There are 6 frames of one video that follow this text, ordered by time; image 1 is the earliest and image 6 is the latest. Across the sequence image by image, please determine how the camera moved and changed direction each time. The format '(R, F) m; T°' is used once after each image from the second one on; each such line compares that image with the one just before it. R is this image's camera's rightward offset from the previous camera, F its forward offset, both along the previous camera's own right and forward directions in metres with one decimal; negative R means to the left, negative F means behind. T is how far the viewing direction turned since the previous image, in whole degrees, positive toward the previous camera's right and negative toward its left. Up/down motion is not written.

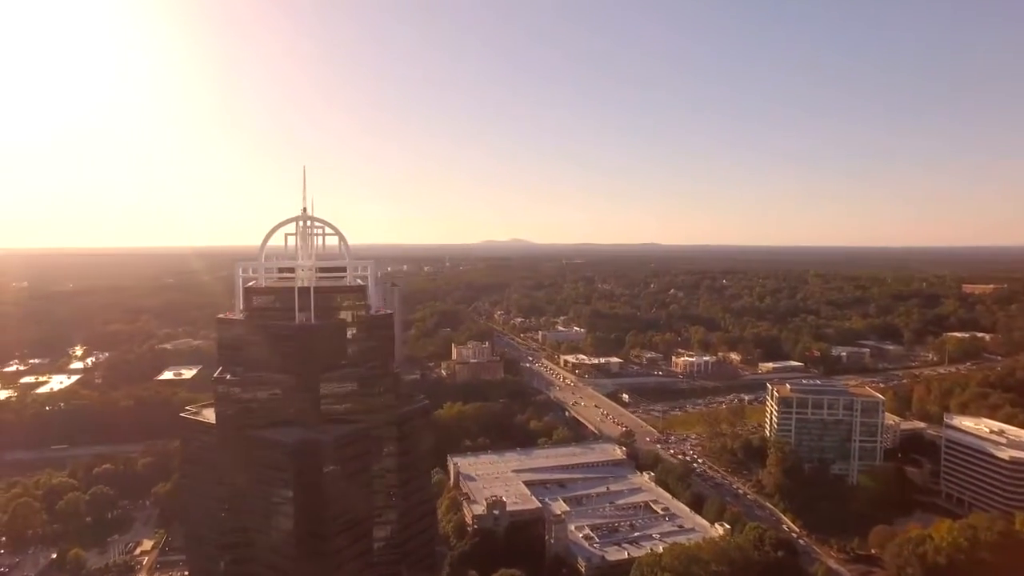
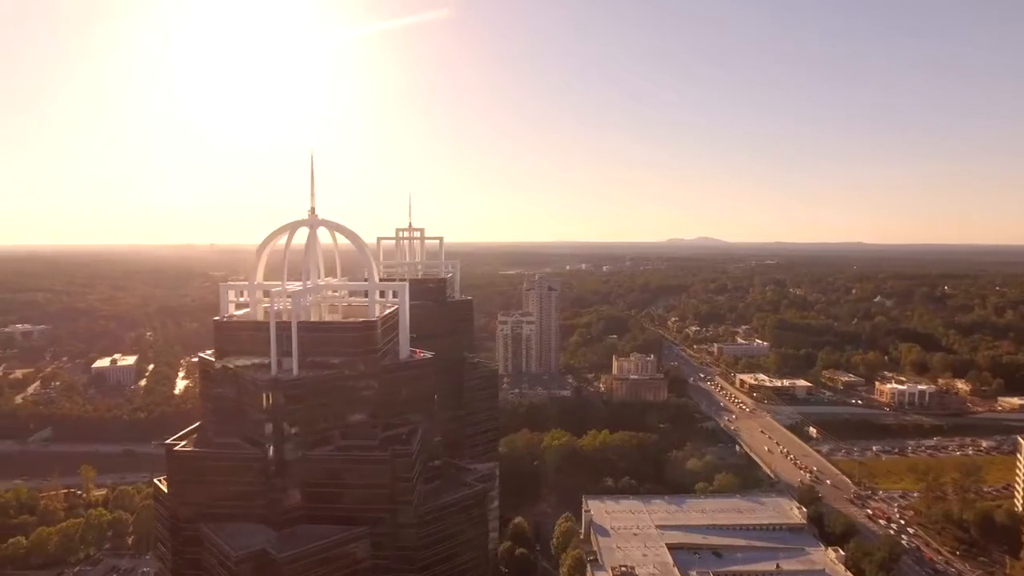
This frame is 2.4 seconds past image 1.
(+2.0, +7.8) m; -16°
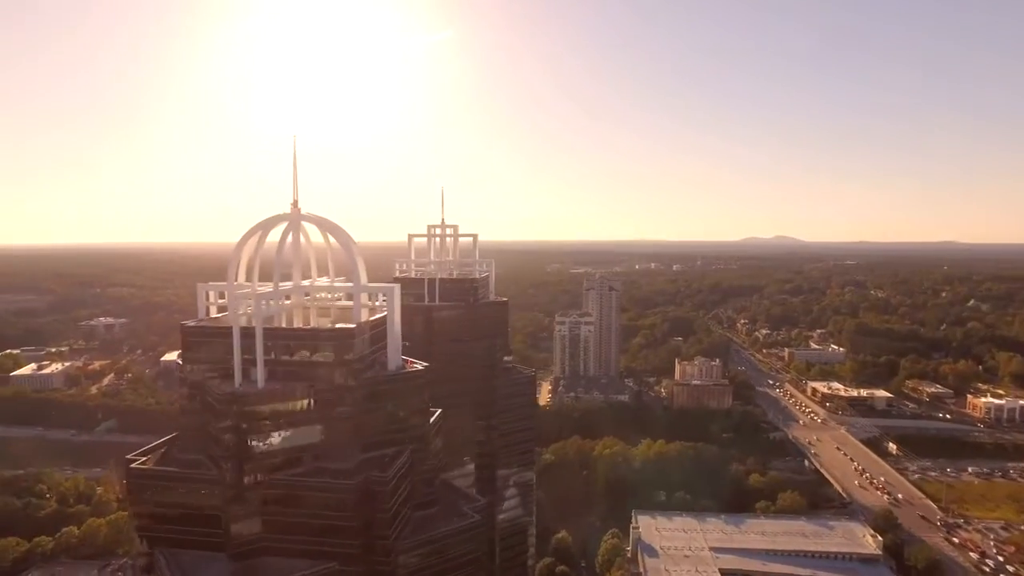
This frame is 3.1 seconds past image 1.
(+1.4, +2.1) m; -6°
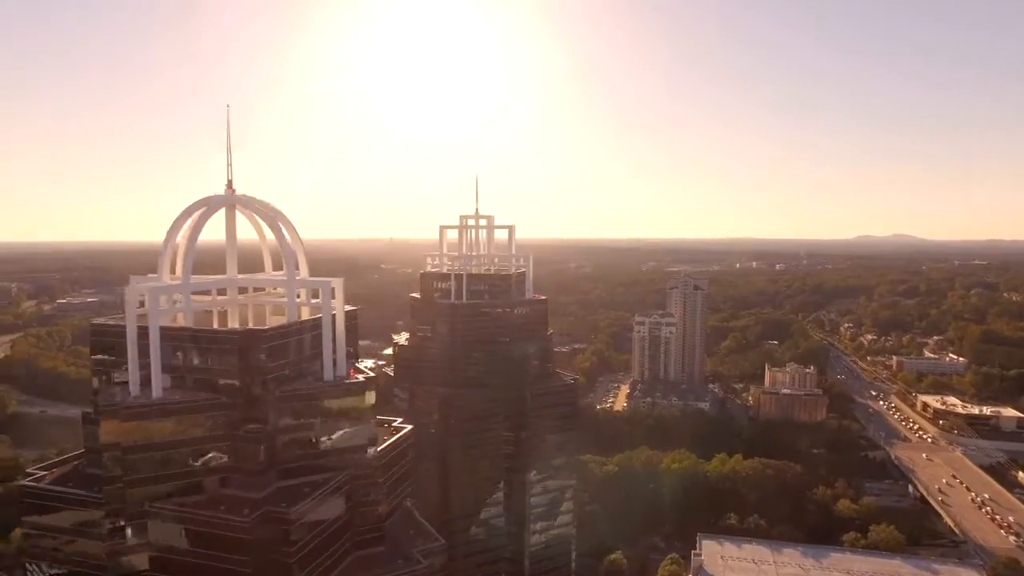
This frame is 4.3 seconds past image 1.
(+2.3, +2.9) m; -8°
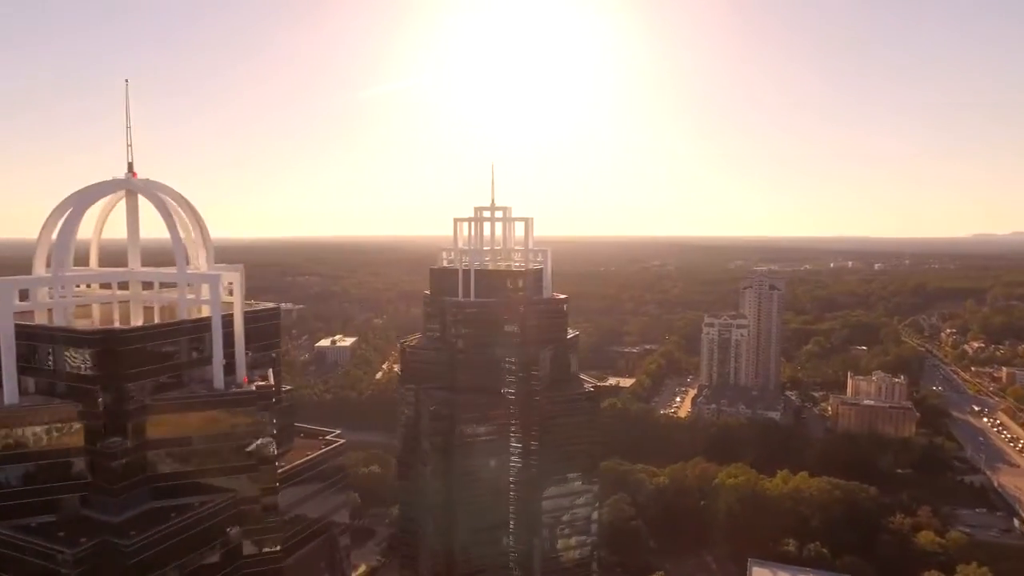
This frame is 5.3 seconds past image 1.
(+2.5, +2.2) m; -7°
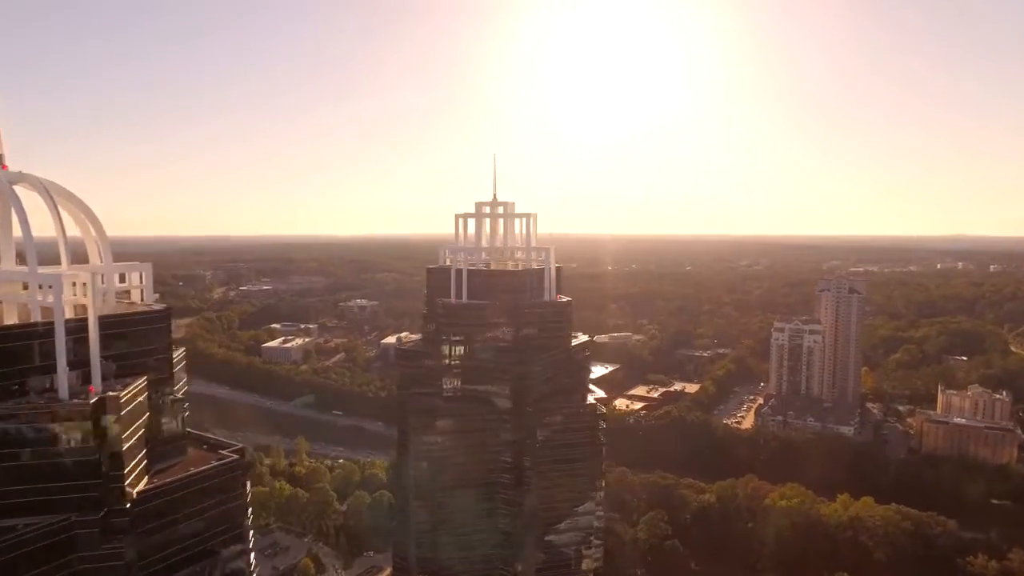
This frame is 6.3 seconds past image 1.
(+3.0, +1.9) m; -7°
